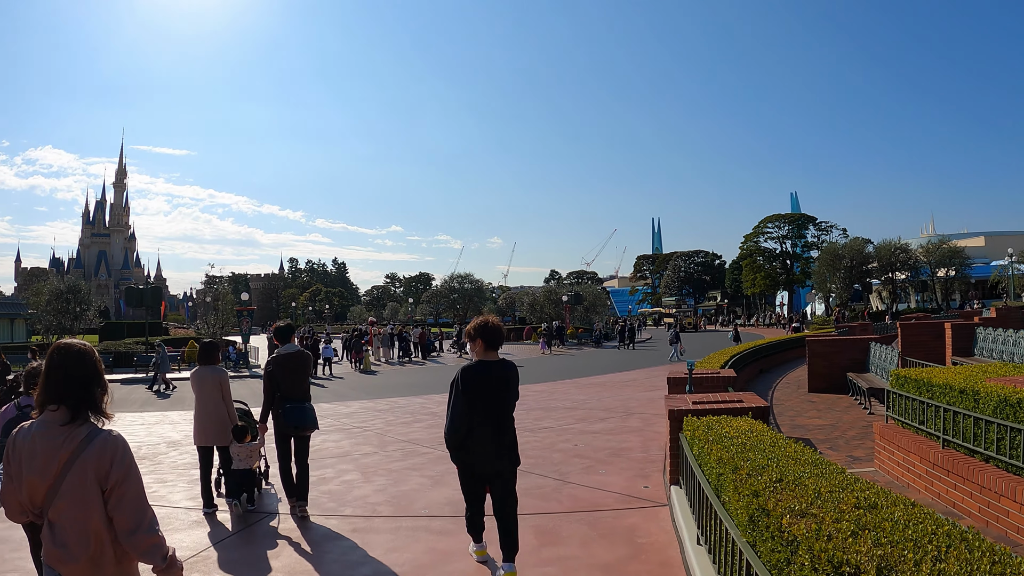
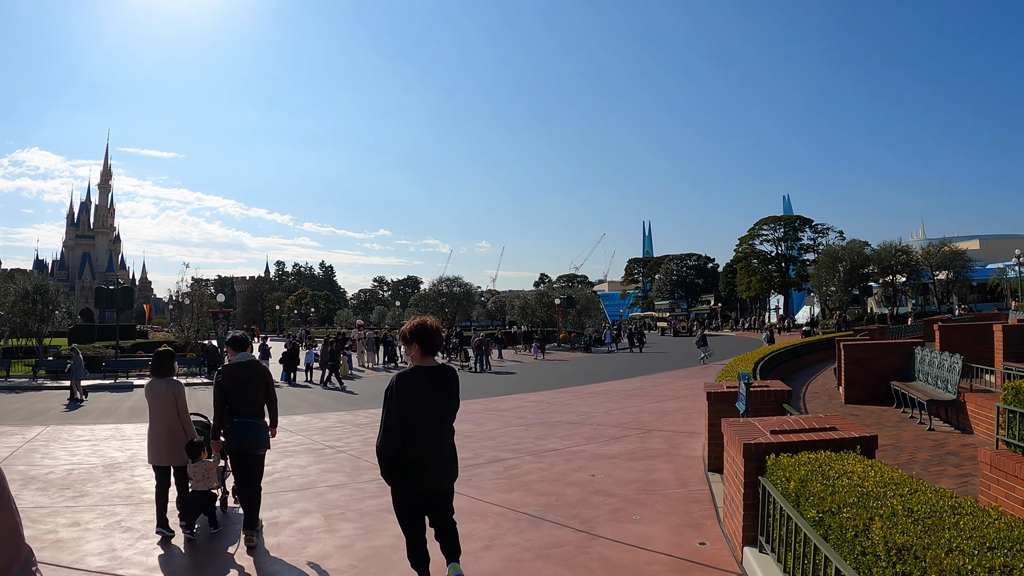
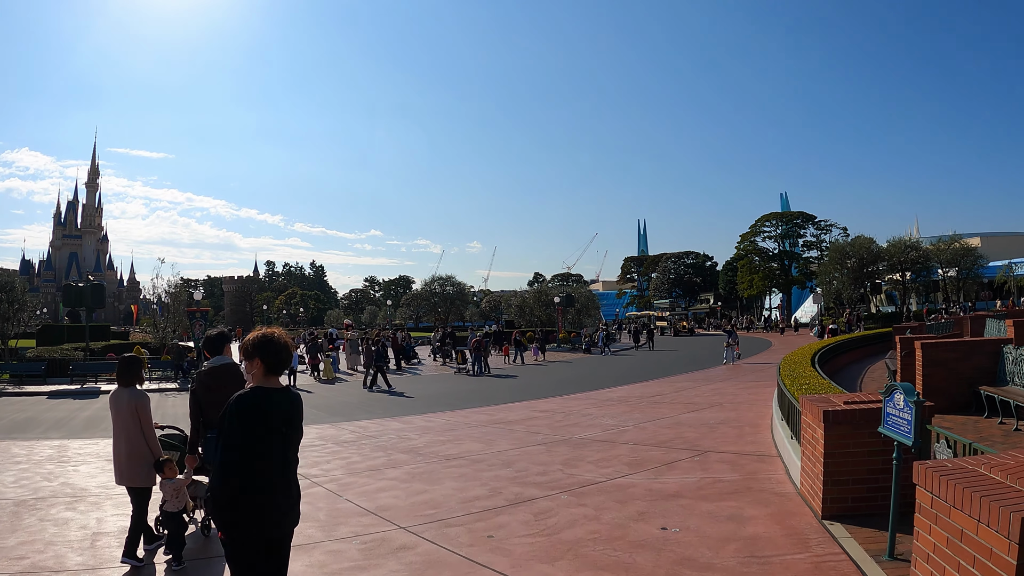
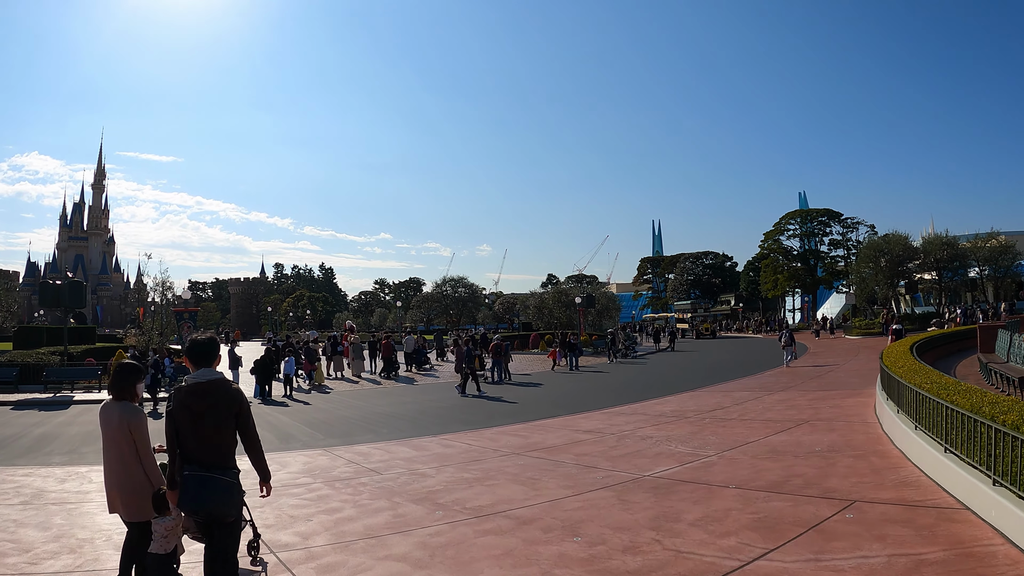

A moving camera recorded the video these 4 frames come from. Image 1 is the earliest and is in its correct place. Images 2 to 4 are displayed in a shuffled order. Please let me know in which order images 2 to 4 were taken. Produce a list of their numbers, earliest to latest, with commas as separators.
2, 3, 4
